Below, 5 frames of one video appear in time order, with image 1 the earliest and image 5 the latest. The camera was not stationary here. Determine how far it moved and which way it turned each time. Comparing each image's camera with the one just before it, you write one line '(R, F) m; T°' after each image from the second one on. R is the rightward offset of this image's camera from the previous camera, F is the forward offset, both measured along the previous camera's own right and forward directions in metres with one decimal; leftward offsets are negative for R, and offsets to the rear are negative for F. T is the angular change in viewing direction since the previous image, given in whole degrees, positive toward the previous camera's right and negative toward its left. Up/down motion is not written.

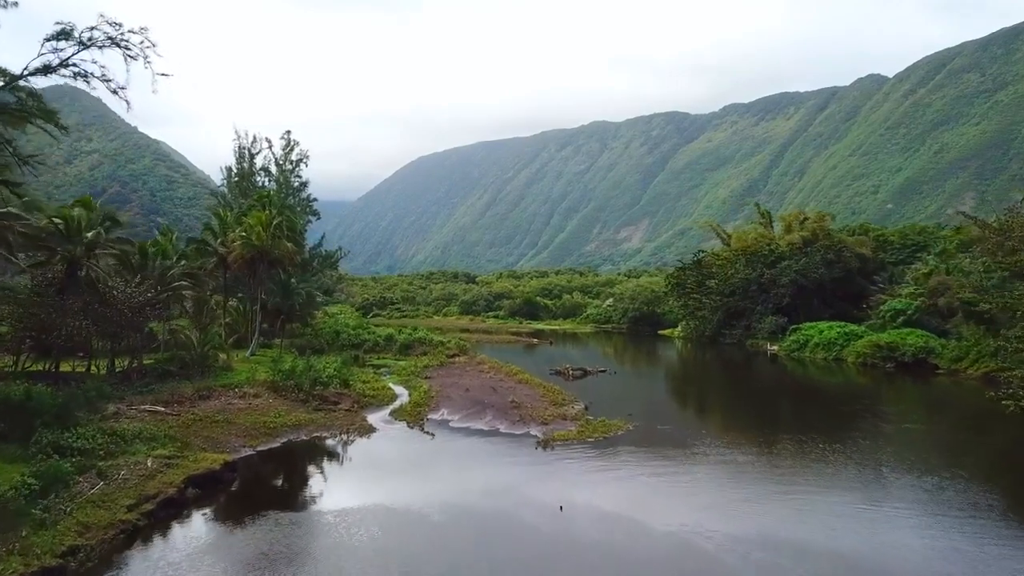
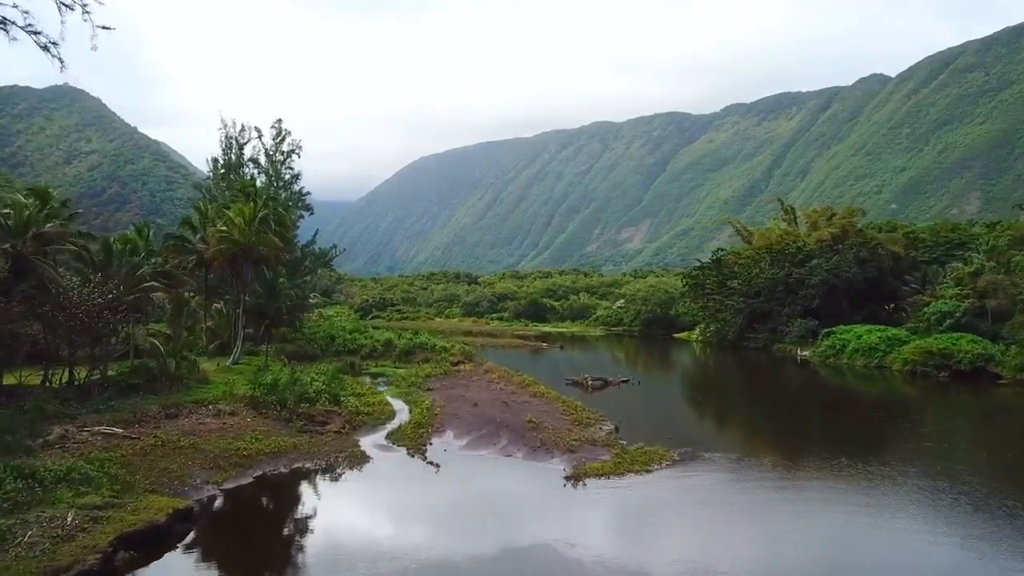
(-0.5, +3.5) m; 0°
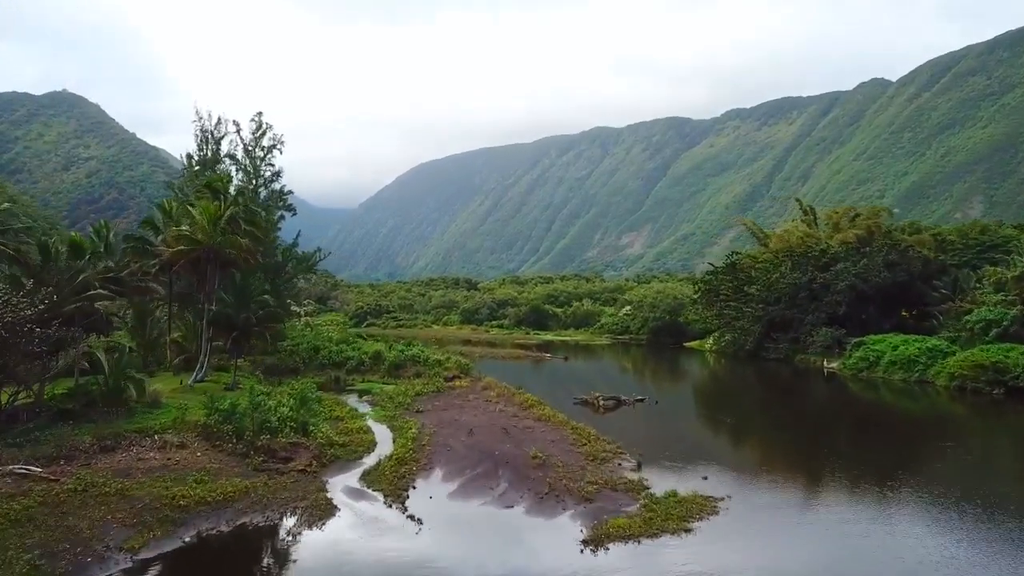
(0.0, +3.5) m; 0°
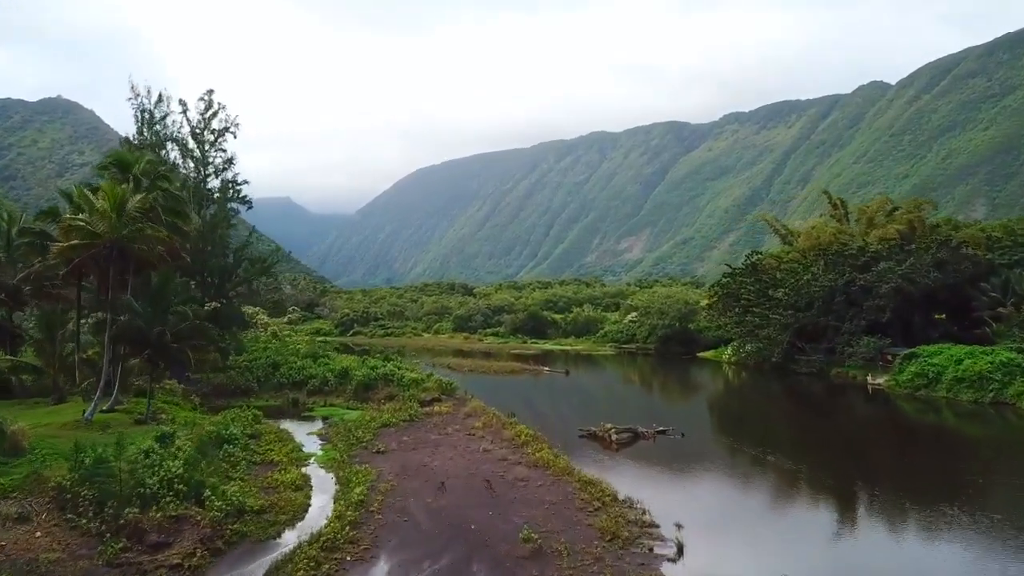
(+0.3, +5.7) m; 0°
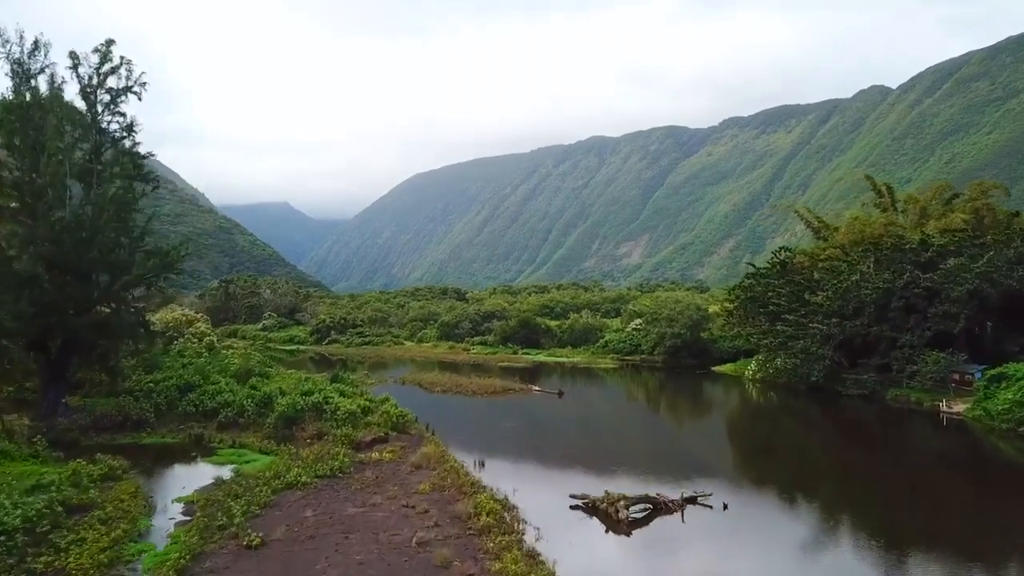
(+0.8, +7.3) m; 0°
